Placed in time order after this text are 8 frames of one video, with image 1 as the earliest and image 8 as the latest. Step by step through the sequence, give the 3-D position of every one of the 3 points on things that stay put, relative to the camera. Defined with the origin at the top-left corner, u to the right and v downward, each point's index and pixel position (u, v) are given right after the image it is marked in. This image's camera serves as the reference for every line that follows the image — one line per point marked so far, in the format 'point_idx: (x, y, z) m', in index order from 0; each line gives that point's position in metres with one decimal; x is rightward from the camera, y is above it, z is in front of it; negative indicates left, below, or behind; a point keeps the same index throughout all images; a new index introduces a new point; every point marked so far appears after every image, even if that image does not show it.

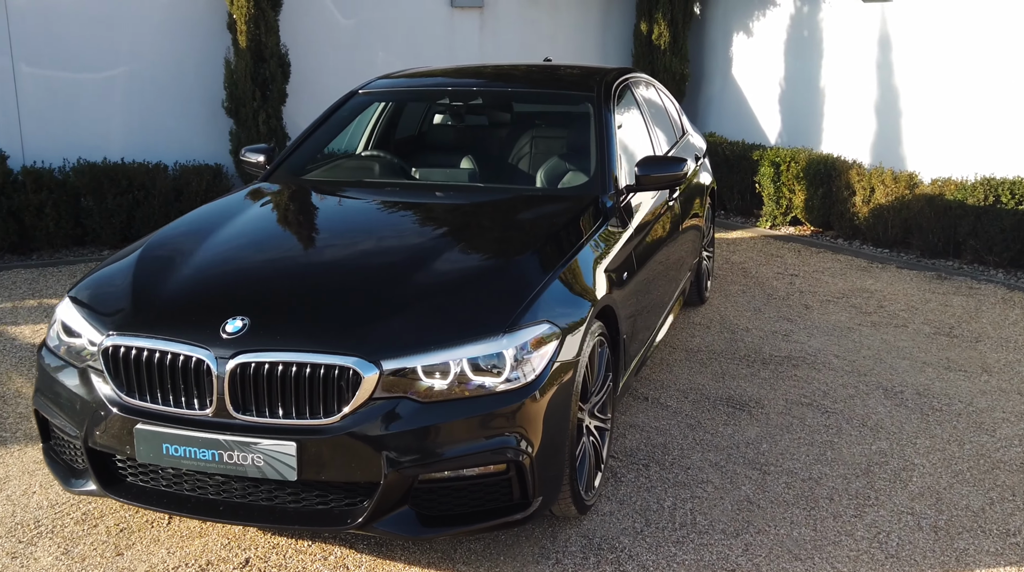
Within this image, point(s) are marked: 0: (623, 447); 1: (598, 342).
0: (+0.5, -0.7, +3.6) m
1: (+0.3, -0.2, +3.0) m
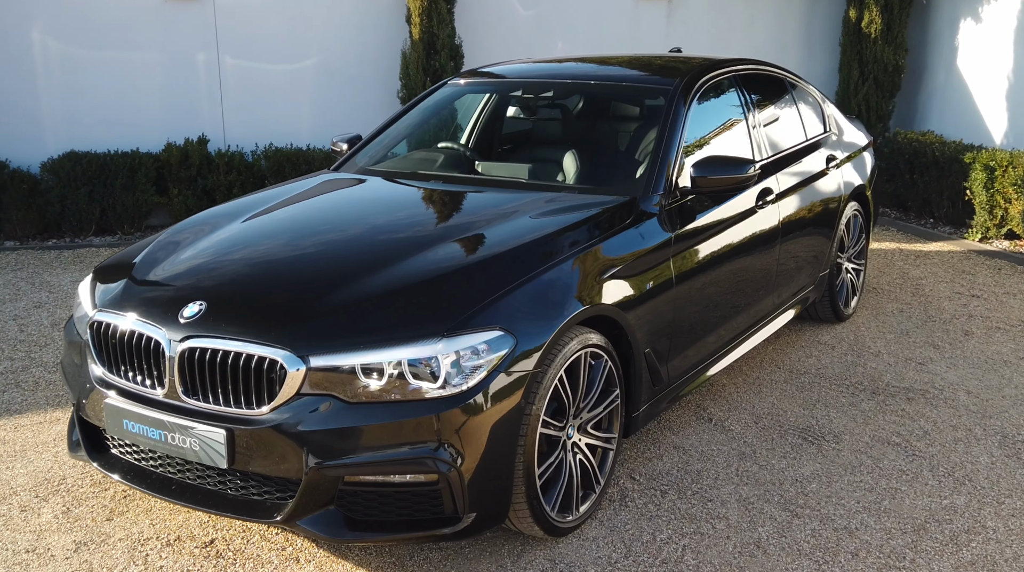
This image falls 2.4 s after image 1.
0: (+0.5, -0.7, +3.4) m
1: (+0.2, -0.2, +2.9) m
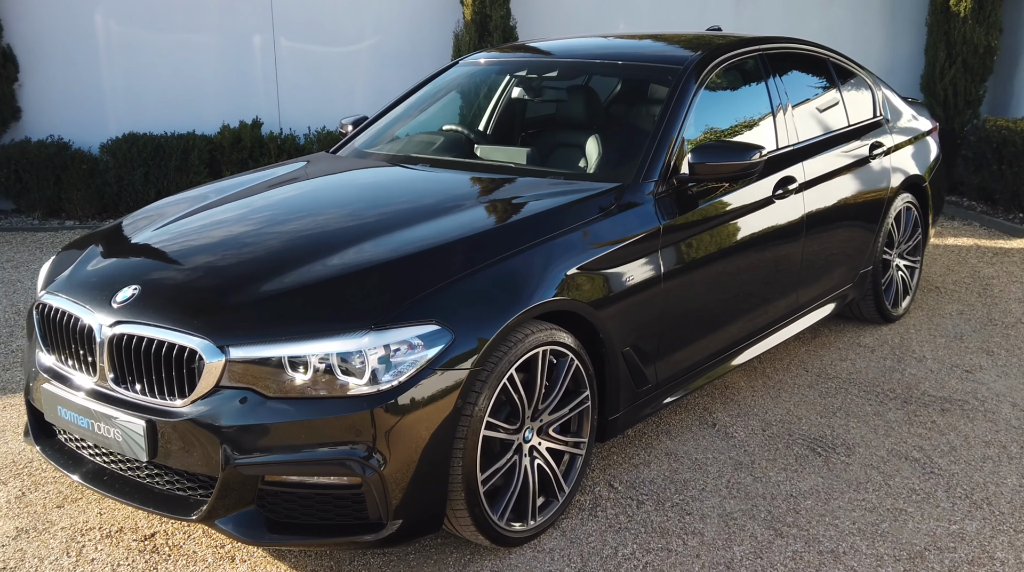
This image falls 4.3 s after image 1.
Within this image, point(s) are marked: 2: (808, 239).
0: (+0.4, -0.7, +3.2) m
1: (+0.1, -0.2, +2.7) m
2: (+1.4, +0.2, +4.1) m
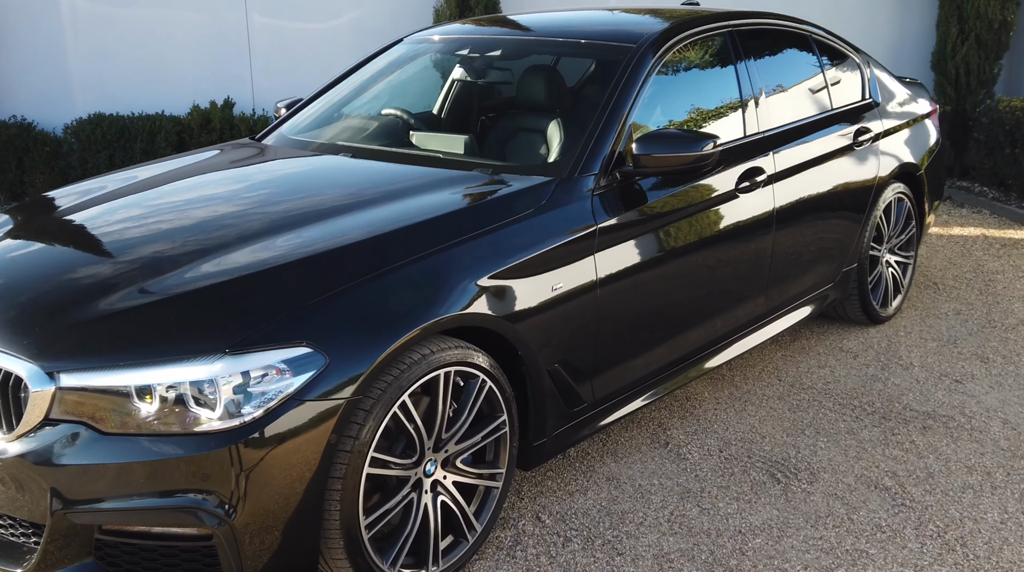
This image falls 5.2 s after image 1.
0: (+0.2, -0.7, +2.8) m
1: (-0.2, -0.2, +2.3) m
2: (+1.1, +0.2, +3.7) m
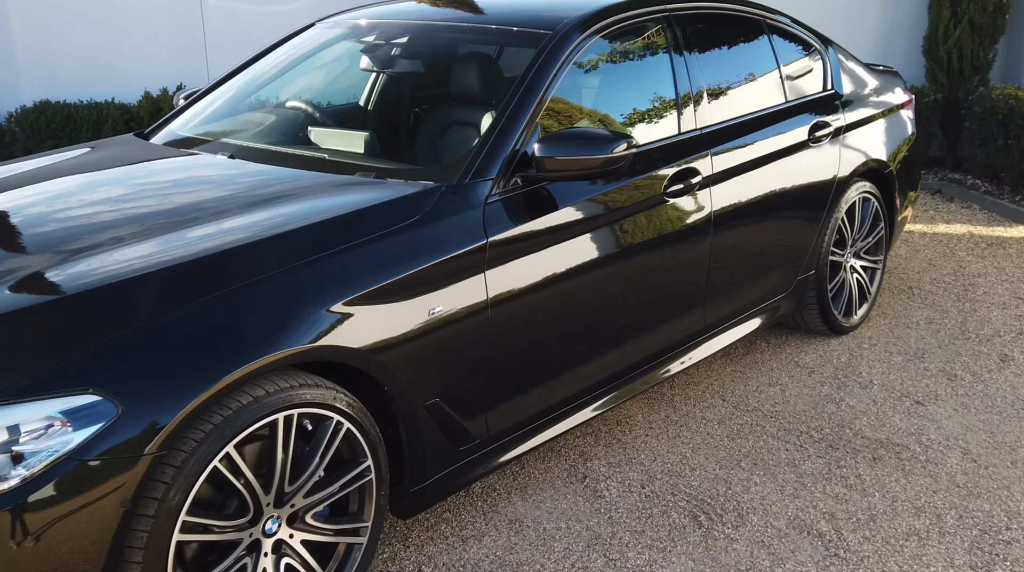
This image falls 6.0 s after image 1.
0: (-0.2, -0.8, +2.5) m
1: (-0.5, -0.3, +2.0) m
2: (+0.8, +0.2, +3.4) m
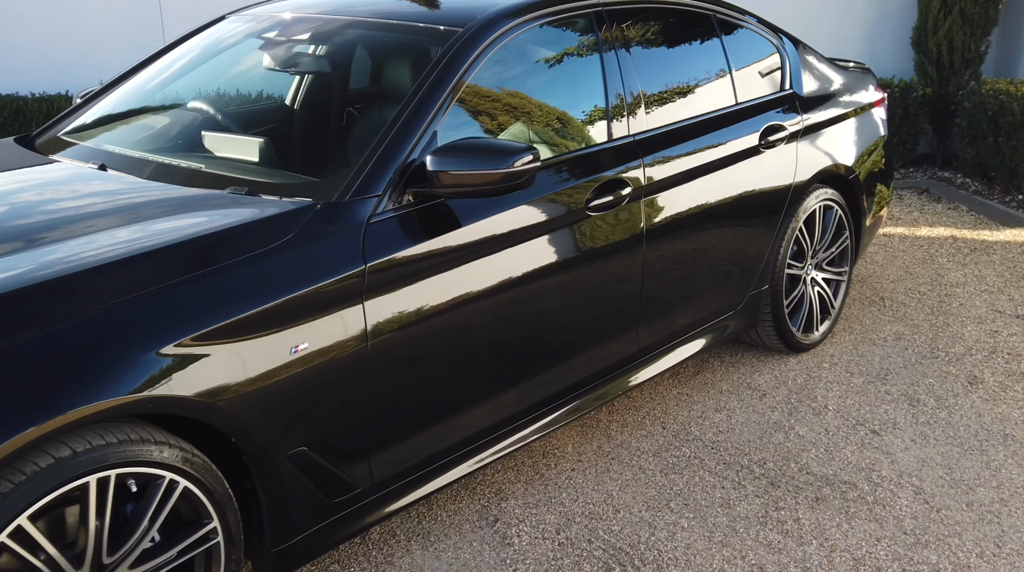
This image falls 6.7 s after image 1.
0: (-0.5, -0.9, +2.2) m
1: (-0.8, -0.4, +1.7) m
2: (+0.5, +0.1, +3.1) m
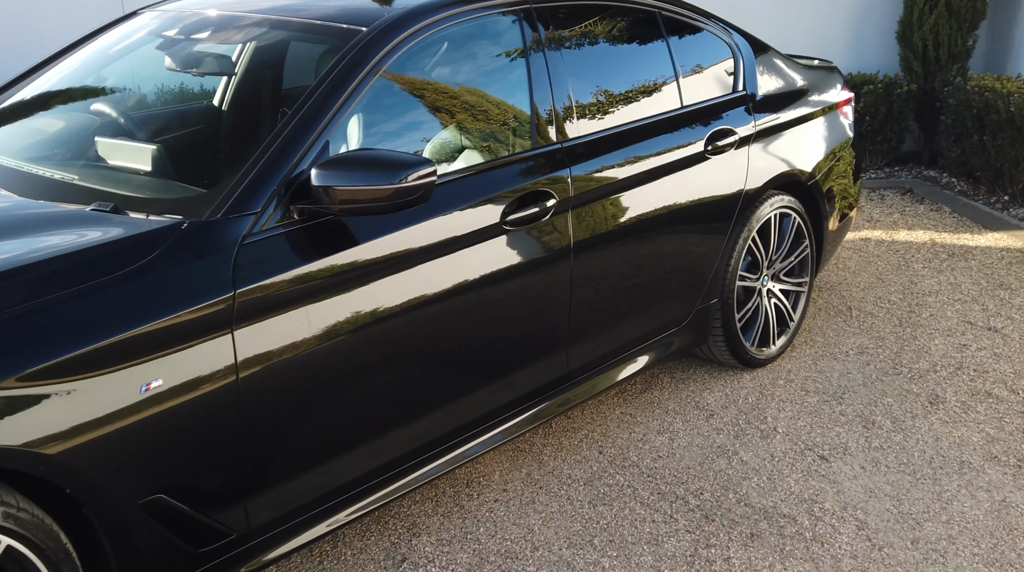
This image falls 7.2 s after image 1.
0: (-0.7, -0.9, +2.1) m
1: (-1.1, -0.5, +1.6) m
2: (+0.3, +0.1, +2.9) m
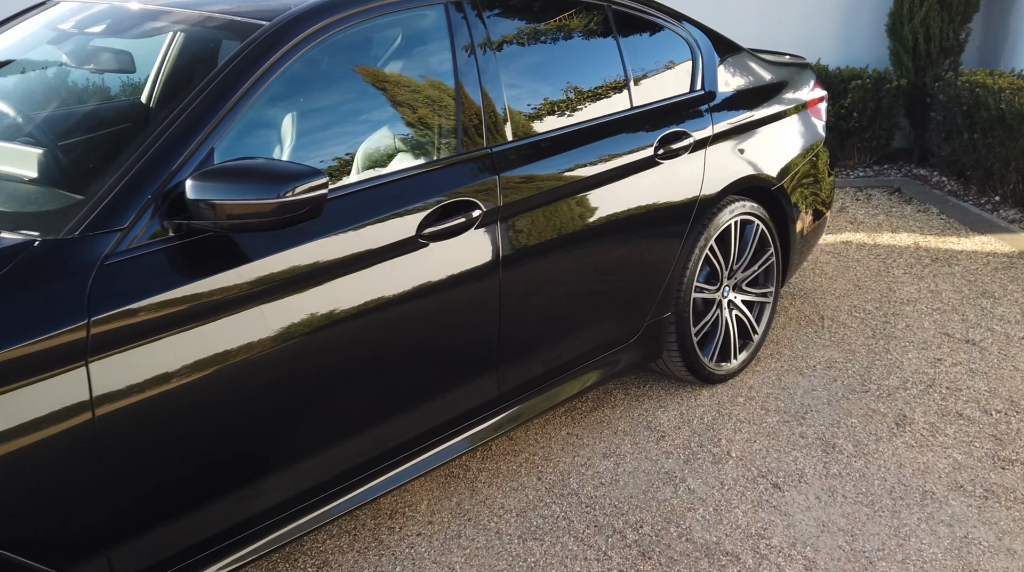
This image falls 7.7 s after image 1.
0: (-1.0, -1.0, +1.9) m
1: (-1.3, -0.5, +1.4) m
2: (0.0, 0.0, +2.7) m
